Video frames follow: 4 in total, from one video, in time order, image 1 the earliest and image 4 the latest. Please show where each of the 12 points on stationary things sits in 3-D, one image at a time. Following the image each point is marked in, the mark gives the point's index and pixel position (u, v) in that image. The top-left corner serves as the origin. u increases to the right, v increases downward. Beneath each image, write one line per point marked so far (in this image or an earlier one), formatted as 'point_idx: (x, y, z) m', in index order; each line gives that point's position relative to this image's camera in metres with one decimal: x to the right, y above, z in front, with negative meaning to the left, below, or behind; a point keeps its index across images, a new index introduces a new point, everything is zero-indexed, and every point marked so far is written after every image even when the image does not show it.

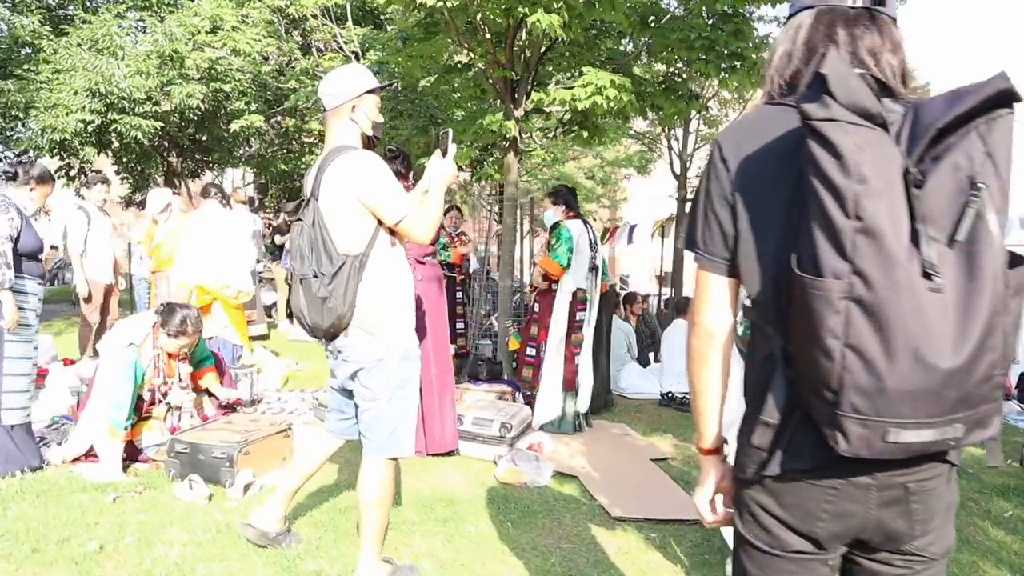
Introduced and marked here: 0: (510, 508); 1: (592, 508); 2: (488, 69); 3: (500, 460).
0: (0.0, -1.0, +4.0) m
1: (+0.4, -1.1, +4.2) m
2: (-0.2, +1.7, +6.8) m
3: (-0.1, -0.9, +4.5) m
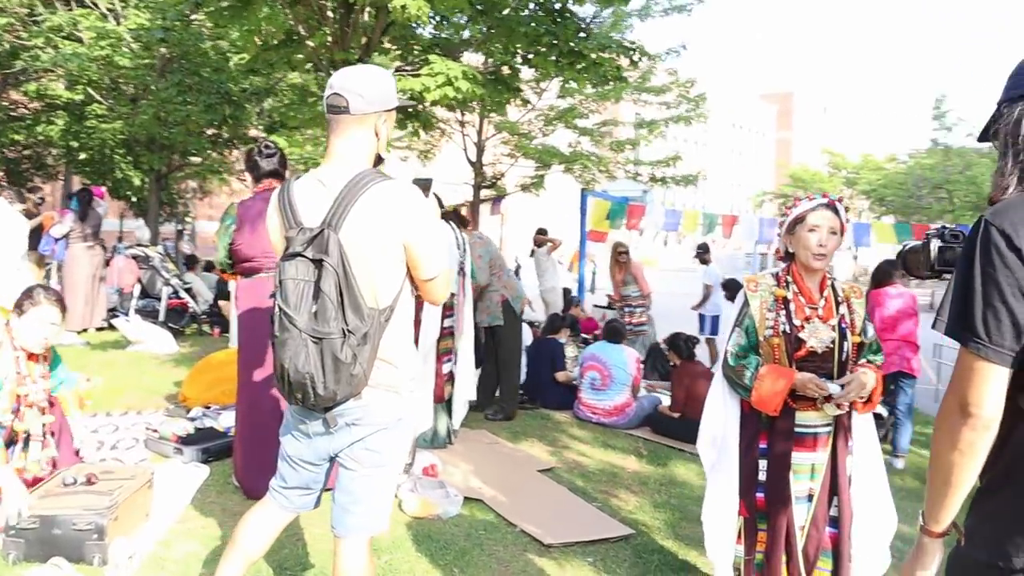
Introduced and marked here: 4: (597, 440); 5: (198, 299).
0: (-0.3, -1.1, +3.7) m
1: (0.0, -1.1, +4.0) m
2: (-1.4, +1.7, +6.2) m
3: (-0.5, -1.0, +4.1) m
4: (+0.6, -1.1, +6.2) m
5: (-3.5, -0.1, +9.6) m
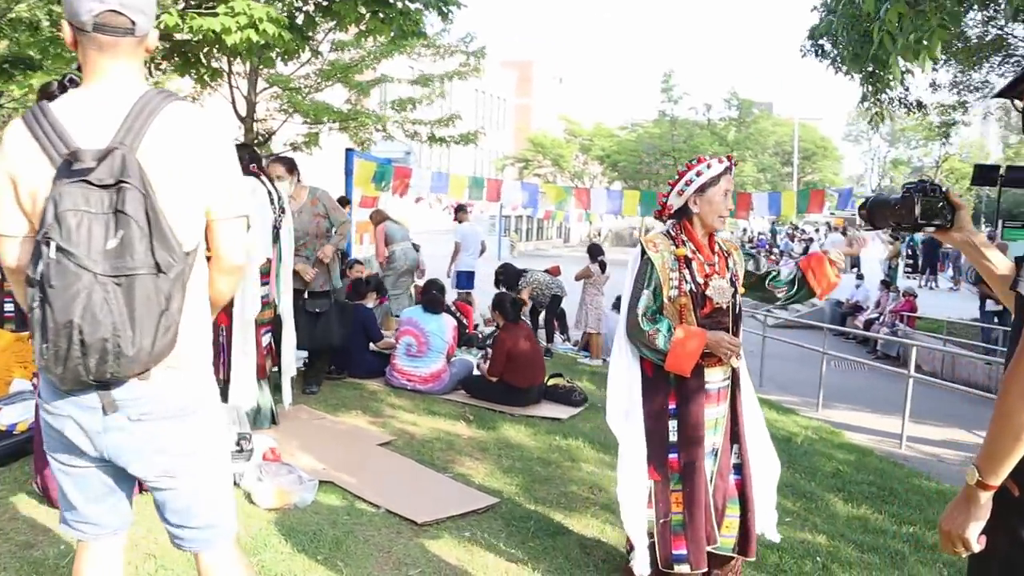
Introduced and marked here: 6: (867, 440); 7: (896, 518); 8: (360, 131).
0: (-0.8, -1.0, +3.3) m
1: (-0.5, -1.0, +3.7) m
2: (-2.6, +1.9, +5.3) m
3: (-1.1, -0.8, +3.7) m
4: (-0.6, -0.8, +6.0) m
5: (-5.6, +0.2, +8.0) m
6: (+3.3, -1.4, +8.0) m
7: (+2.3, -1.4, +5.1) m
8: (-2.0, +2.0, +11.1) m
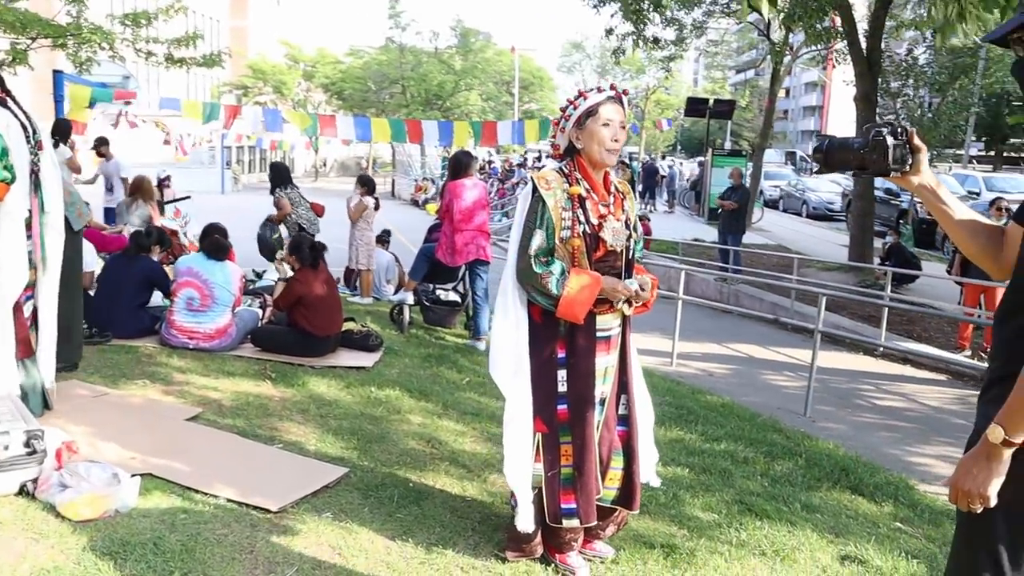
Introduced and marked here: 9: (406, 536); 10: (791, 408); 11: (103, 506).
0: (-1.1, -0.8, +2.7) m
1: (-1.0, -0.8, +3.2) m
2: (-3.6, +2.1, +3.8) m
3: (-1.6, -0.7, +3.0) m
4: (-1.9, -0.5, +5.3) m
5: (-7.2, +0.4, +5.6) m
6: (+1.3, -0.7, +8.5) m
7: (+1.2, -0.9, +5.4) m
8: (-4.8, +2.7, +9.5) m
9: (-0.4, -0.9, +3.1) m
10: (+2.2, -0.9, +6.8) m
11: (-1.4, -0.7, +2.9) m
